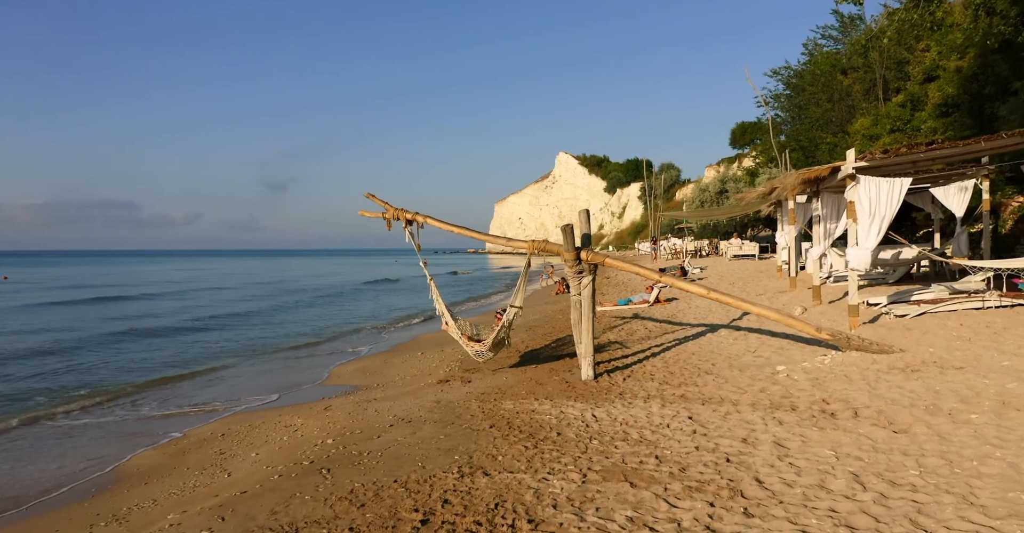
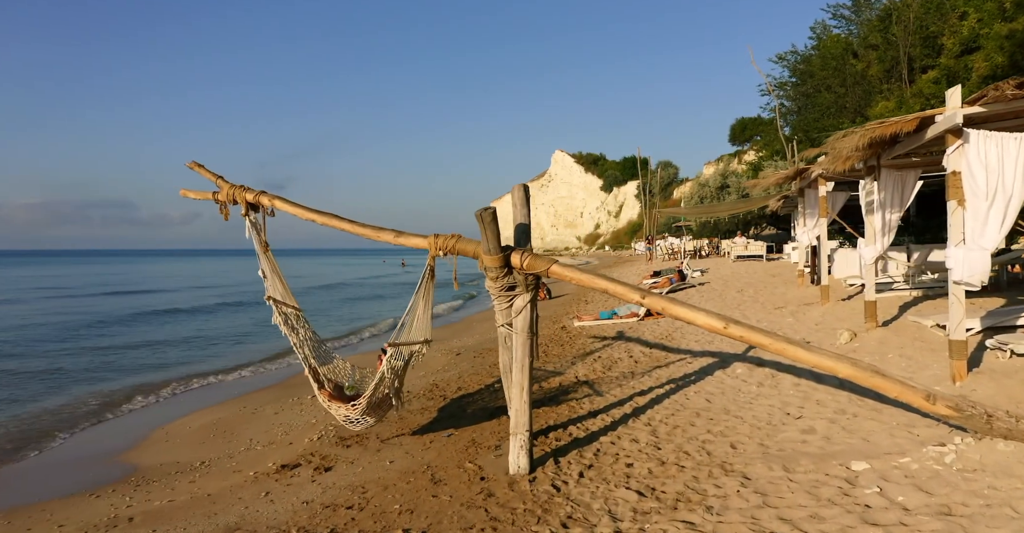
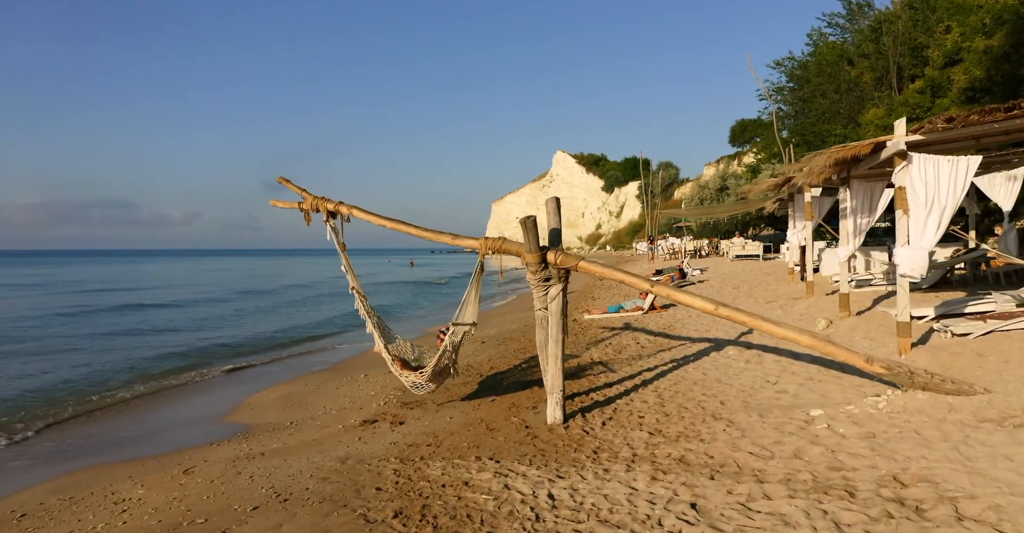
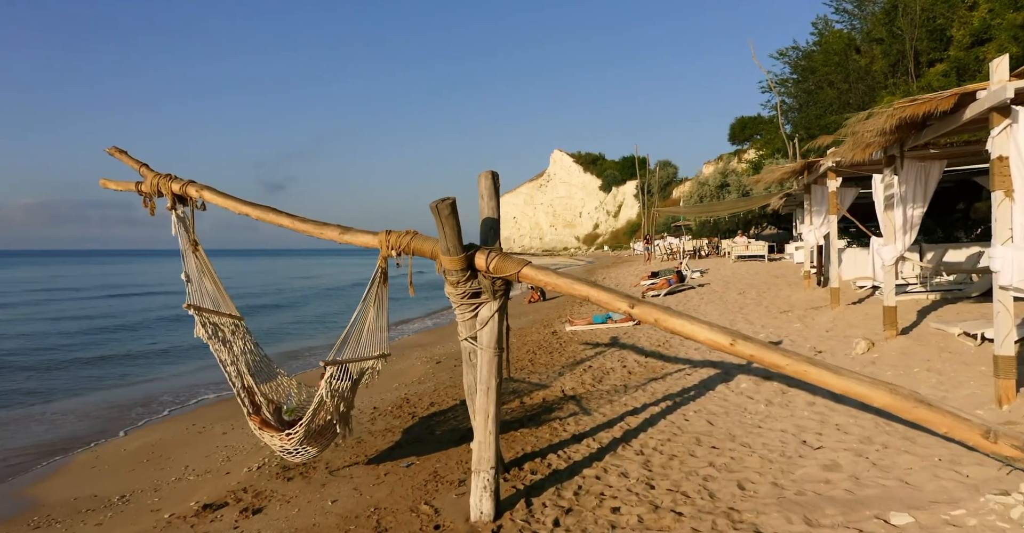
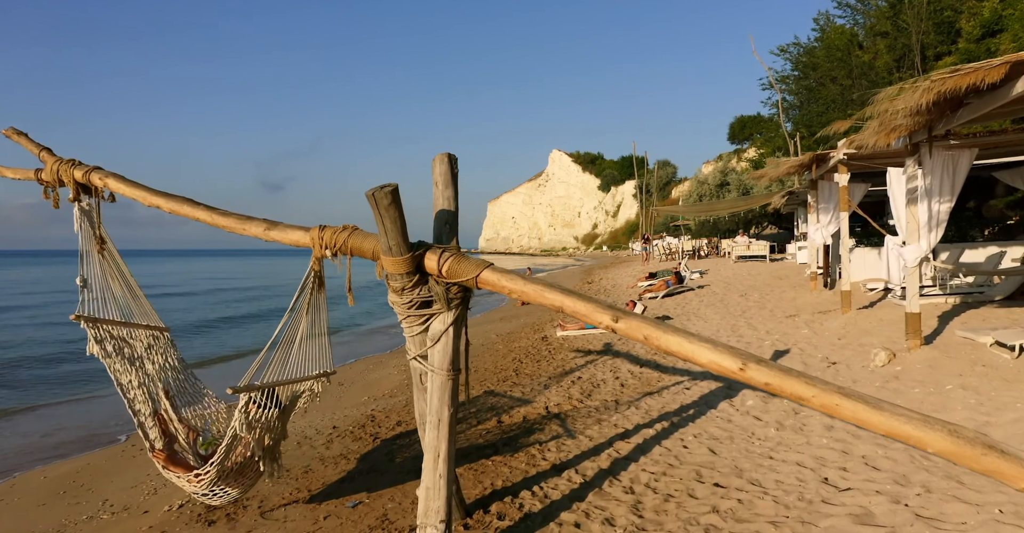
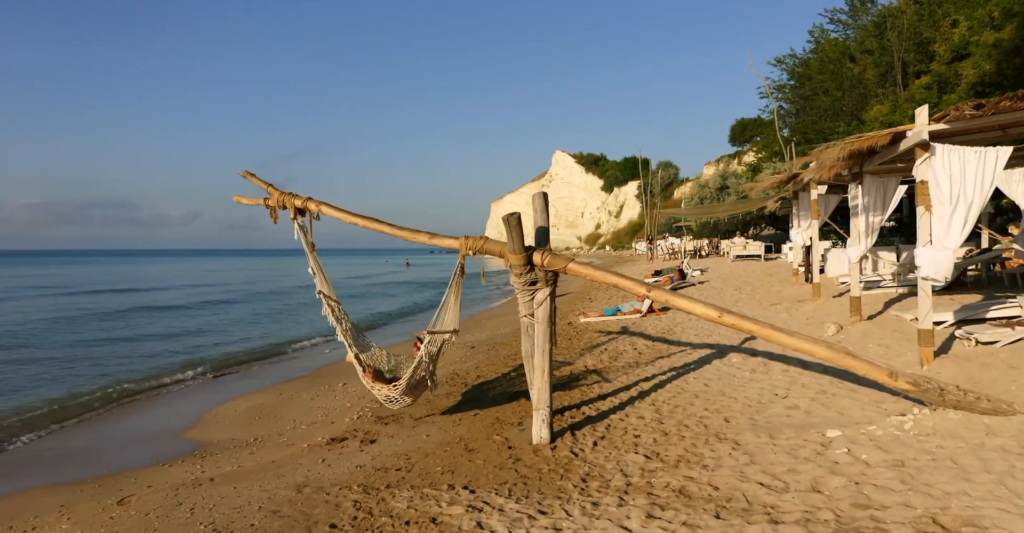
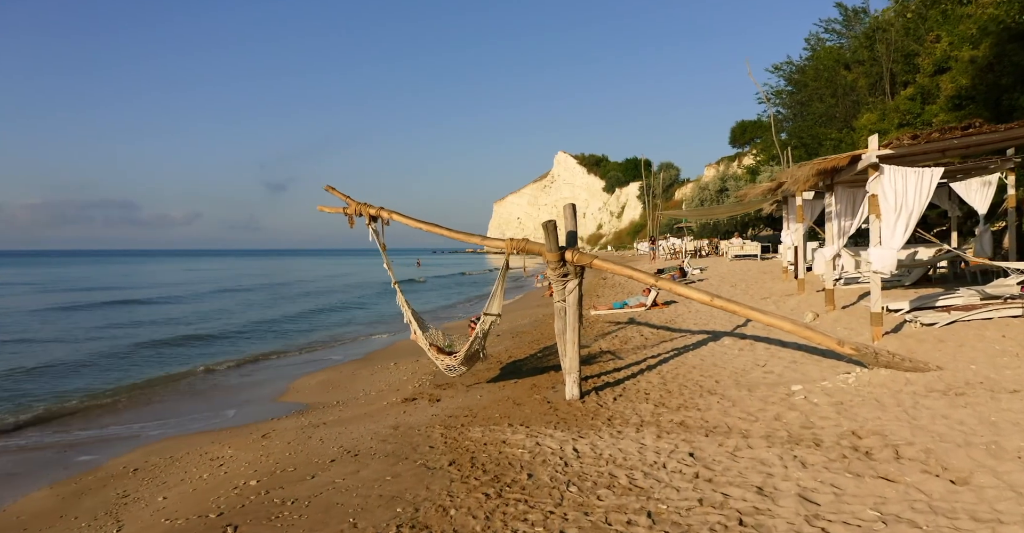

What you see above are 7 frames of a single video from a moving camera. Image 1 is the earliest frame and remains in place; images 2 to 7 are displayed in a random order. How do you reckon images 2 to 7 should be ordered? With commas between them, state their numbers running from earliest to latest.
7, 3, 6, 2, 4, 5
